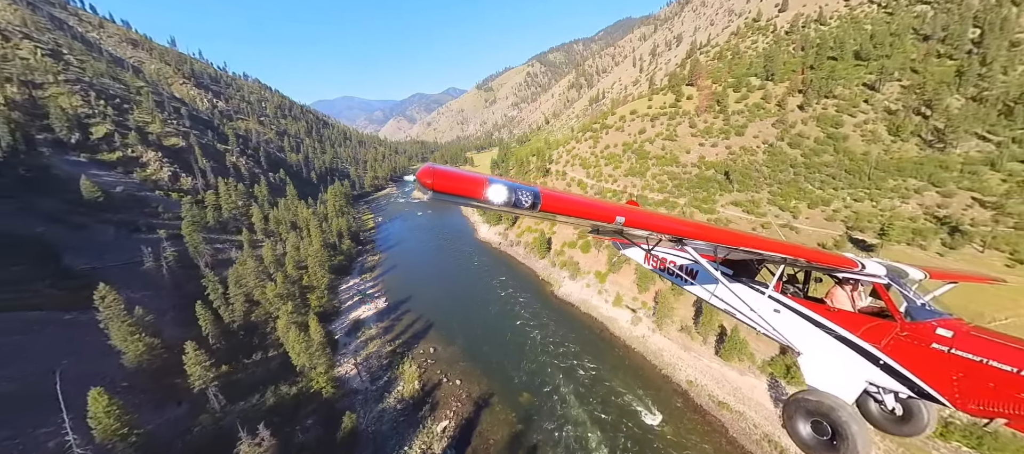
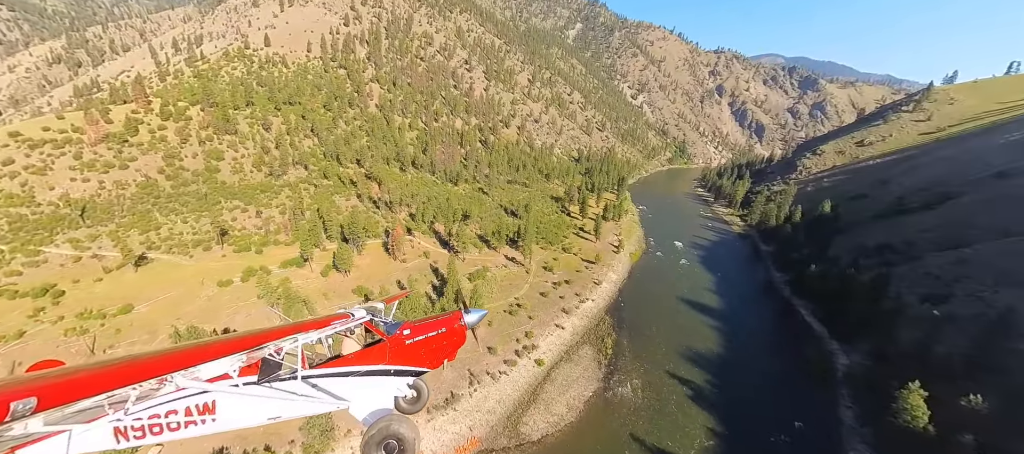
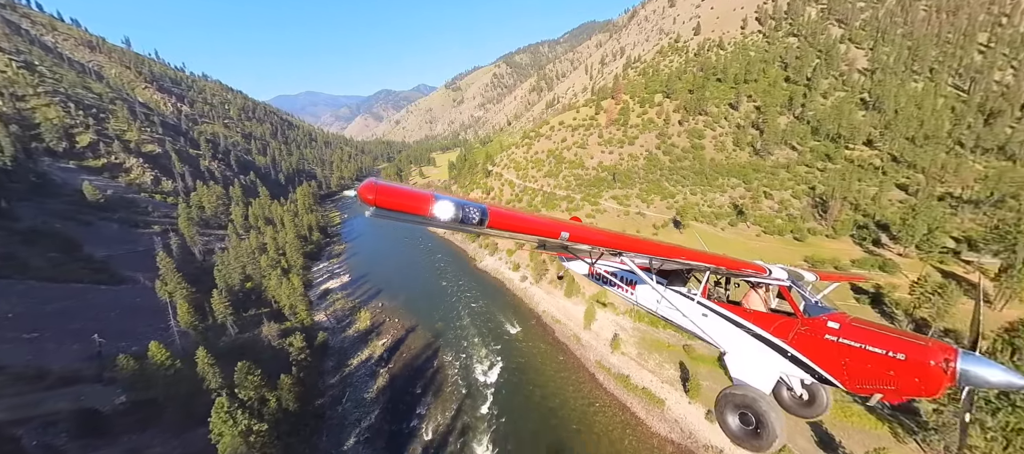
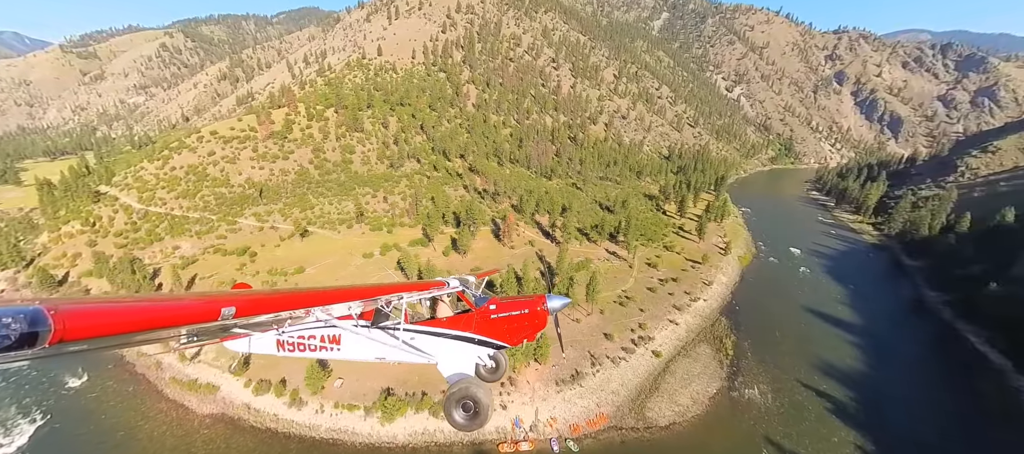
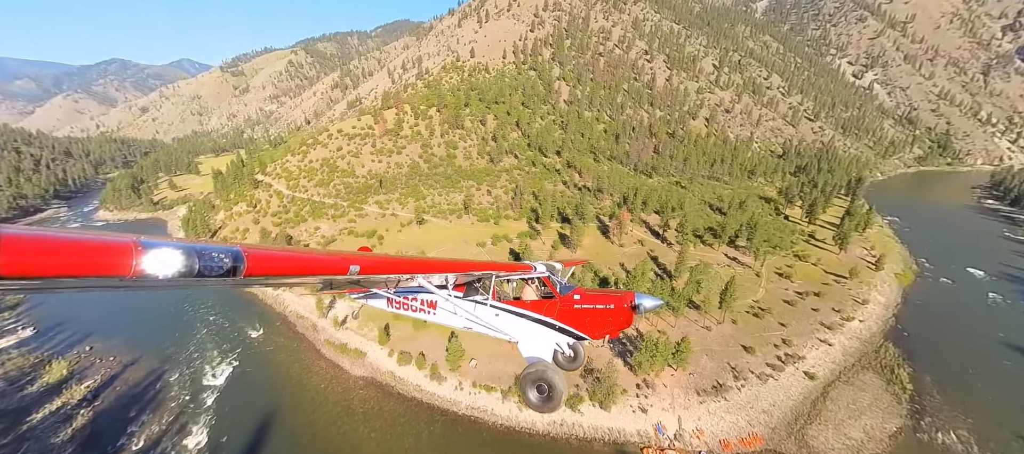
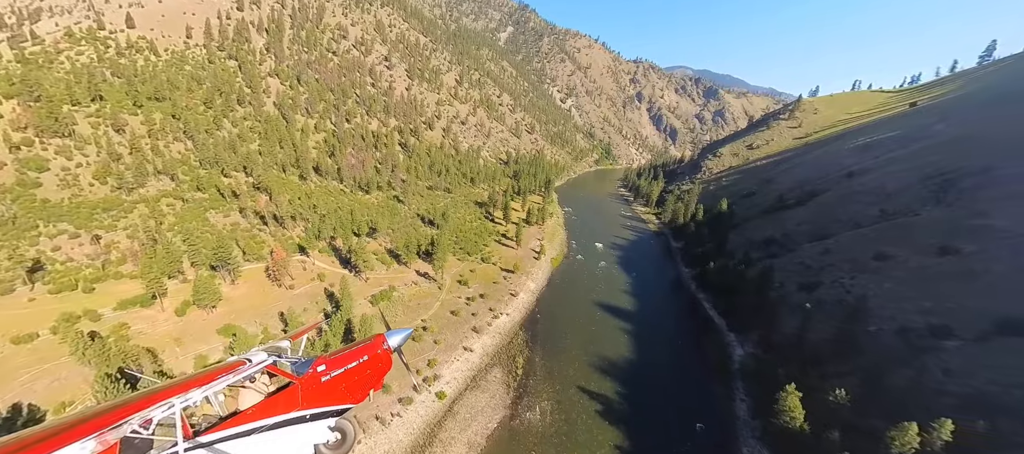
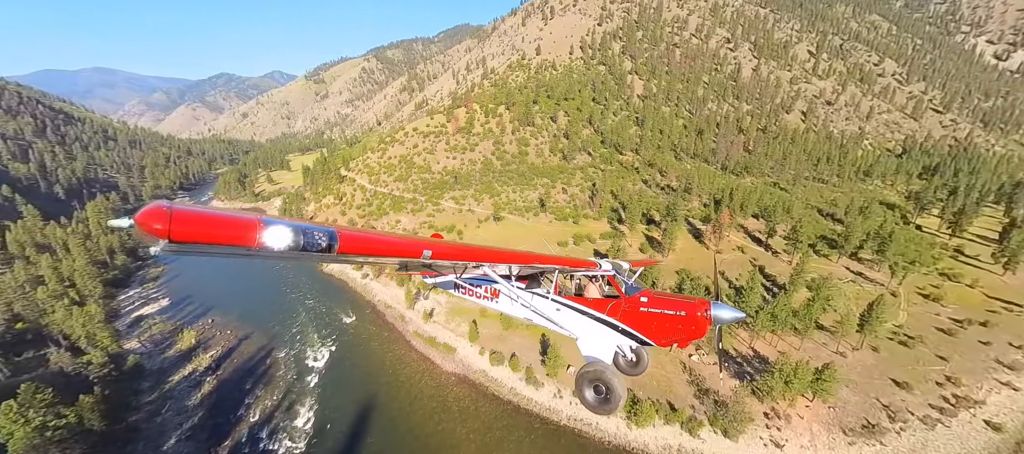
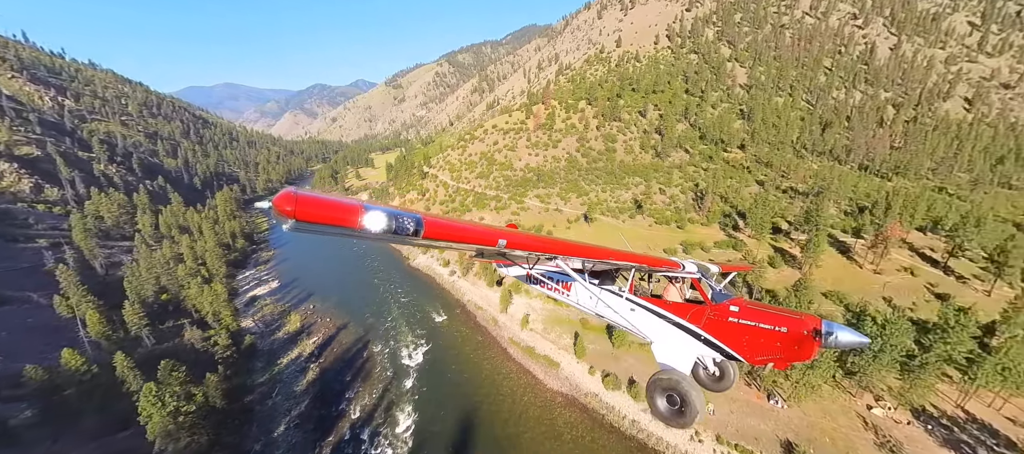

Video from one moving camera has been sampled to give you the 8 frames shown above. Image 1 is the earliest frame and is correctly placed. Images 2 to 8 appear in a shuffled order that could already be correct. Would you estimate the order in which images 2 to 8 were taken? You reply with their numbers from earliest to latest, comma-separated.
3, 8, 7, 5, 4, 2, 6
